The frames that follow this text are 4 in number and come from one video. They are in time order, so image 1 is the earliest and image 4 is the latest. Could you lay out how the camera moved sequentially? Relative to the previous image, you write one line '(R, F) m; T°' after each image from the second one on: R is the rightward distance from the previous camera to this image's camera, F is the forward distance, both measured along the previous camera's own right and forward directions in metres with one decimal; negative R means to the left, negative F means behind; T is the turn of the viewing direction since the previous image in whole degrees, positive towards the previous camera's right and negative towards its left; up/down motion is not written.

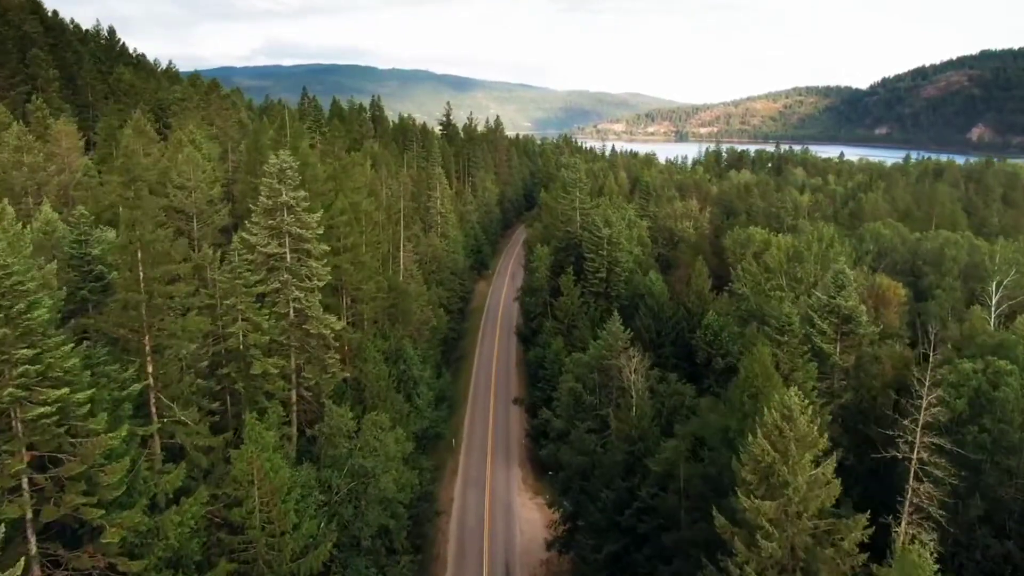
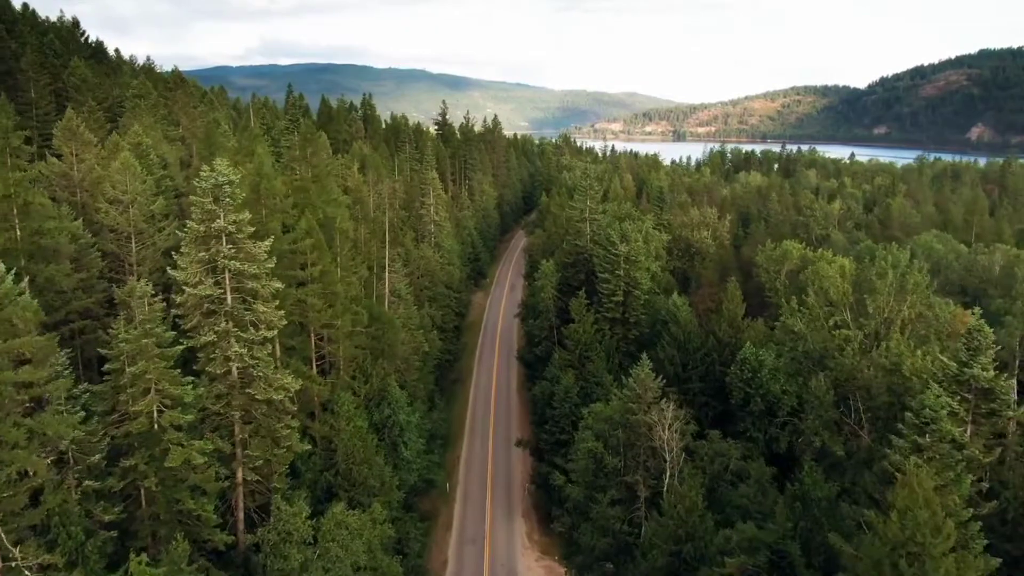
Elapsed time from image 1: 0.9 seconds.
(-0.5, +8.3) m; 0°
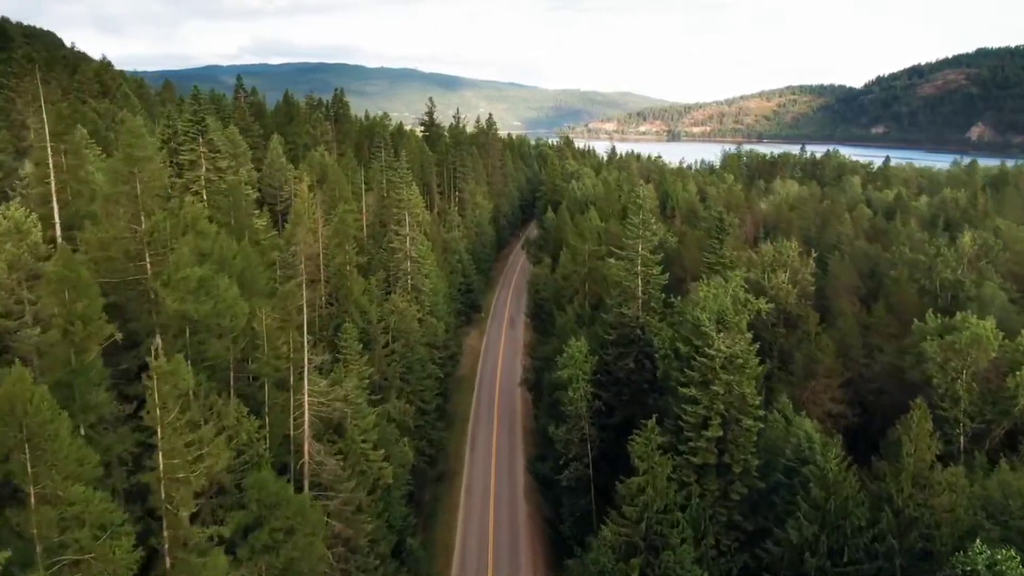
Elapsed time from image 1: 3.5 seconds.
(-1.2, +22.9) m; +1°
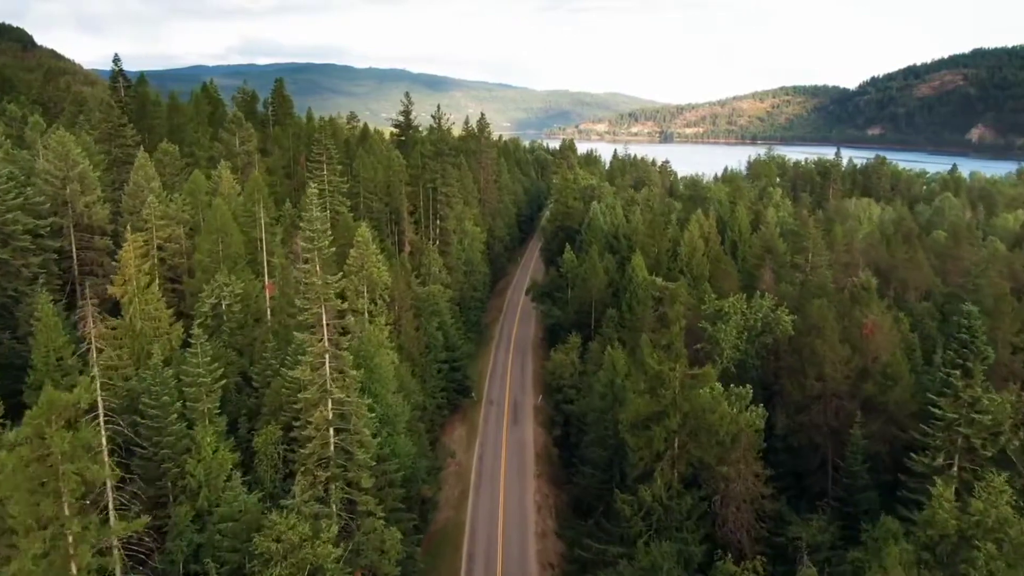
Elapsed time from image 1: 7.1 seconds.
(-1.7, +32.3) m; +1°
